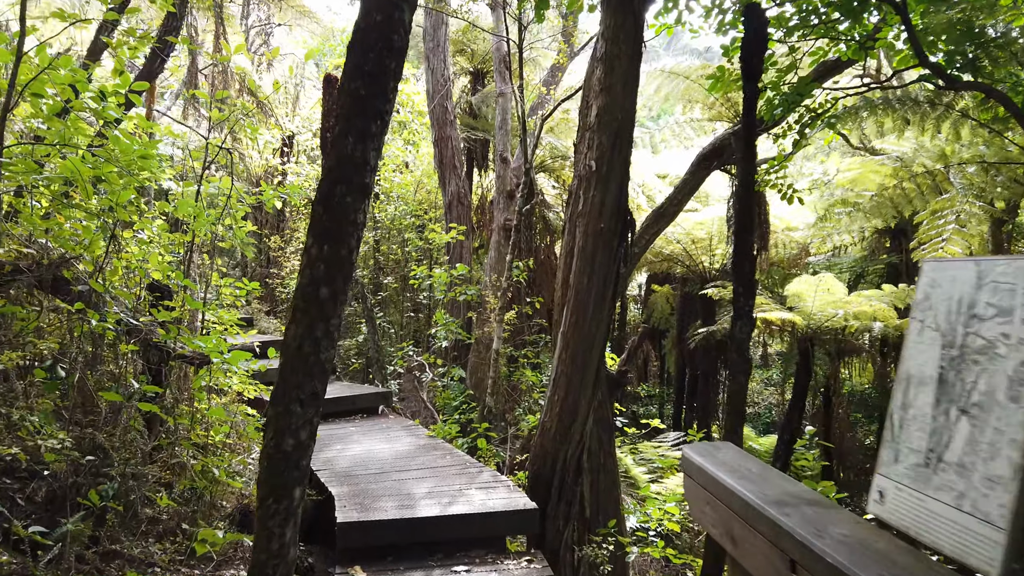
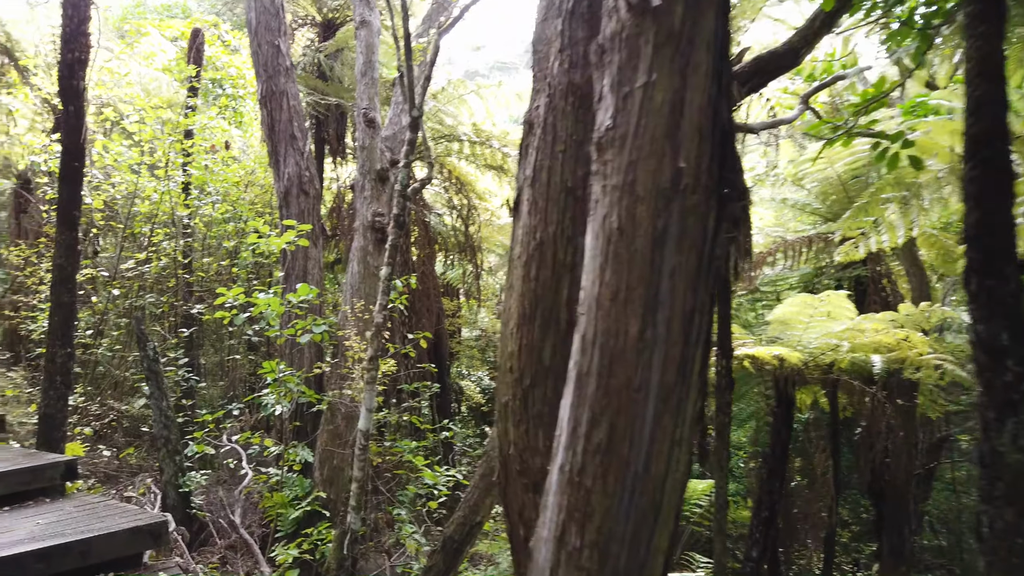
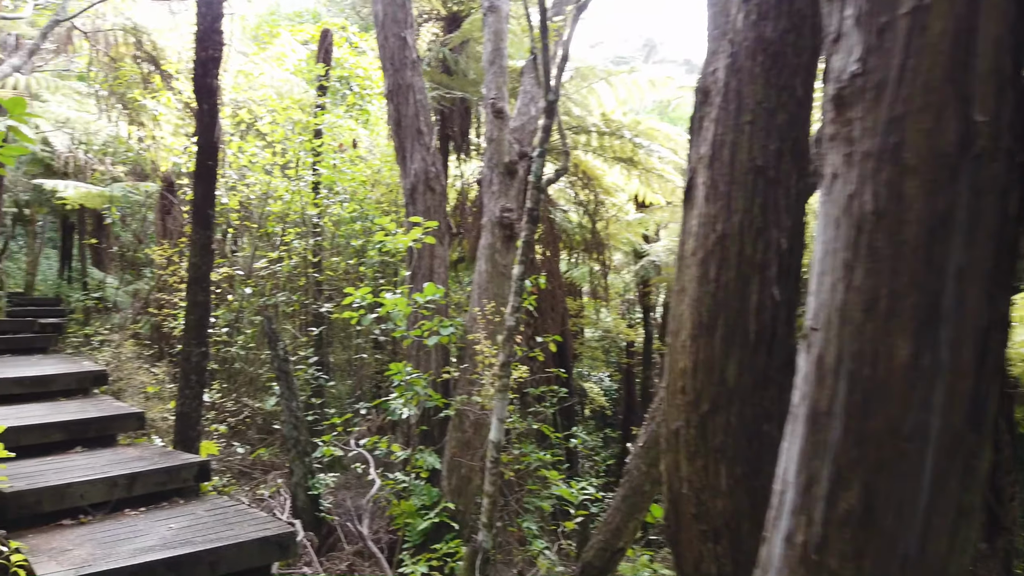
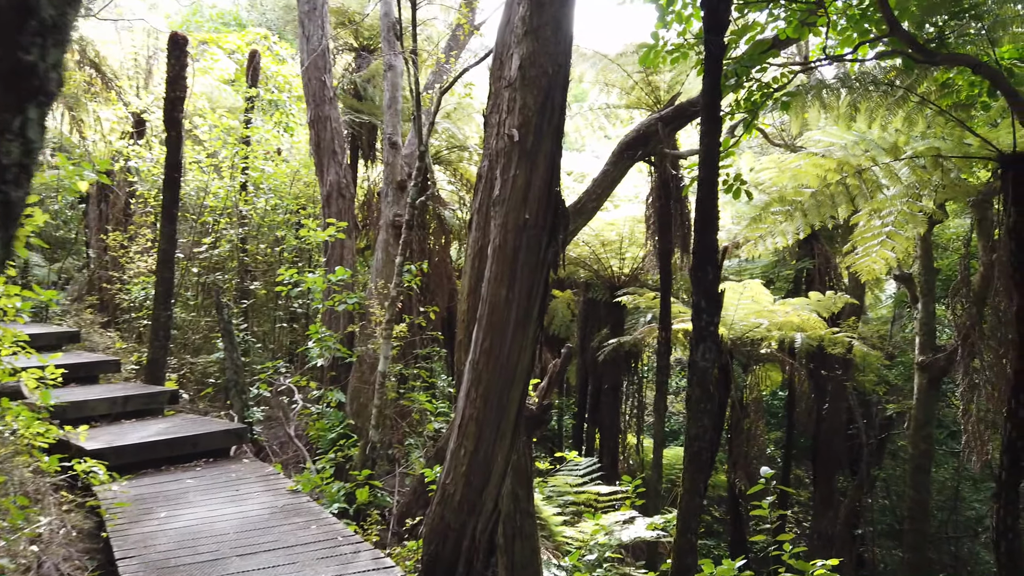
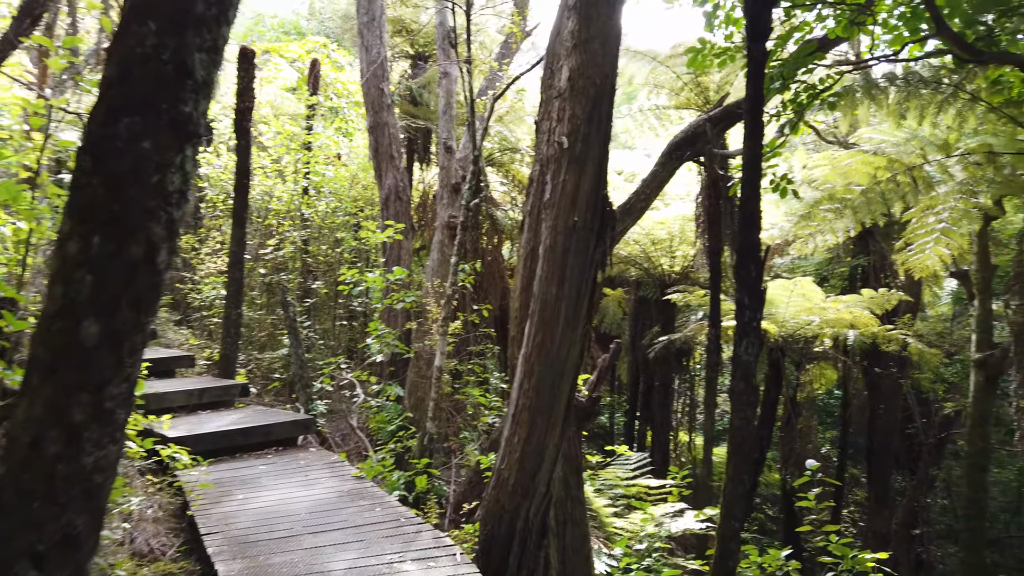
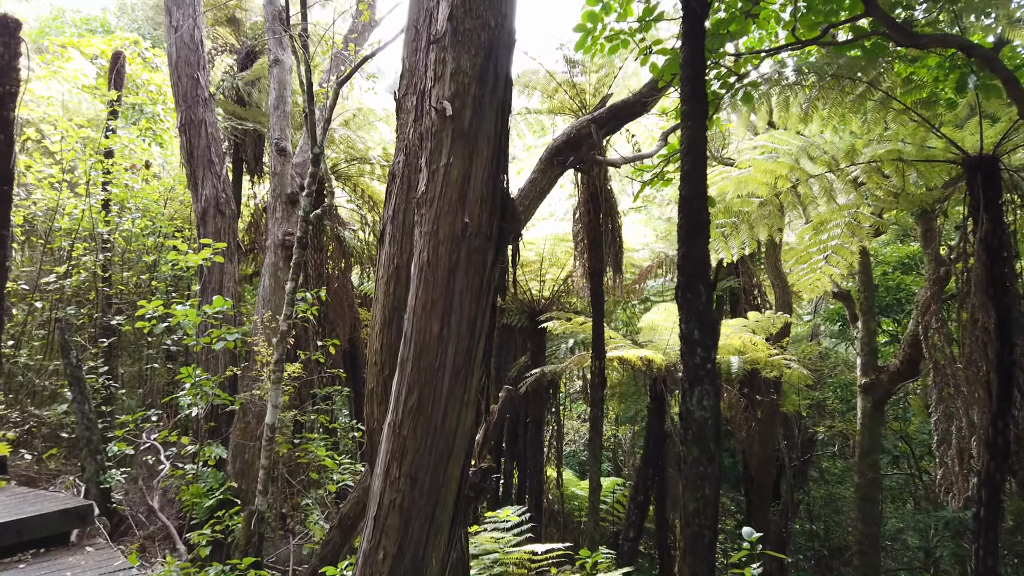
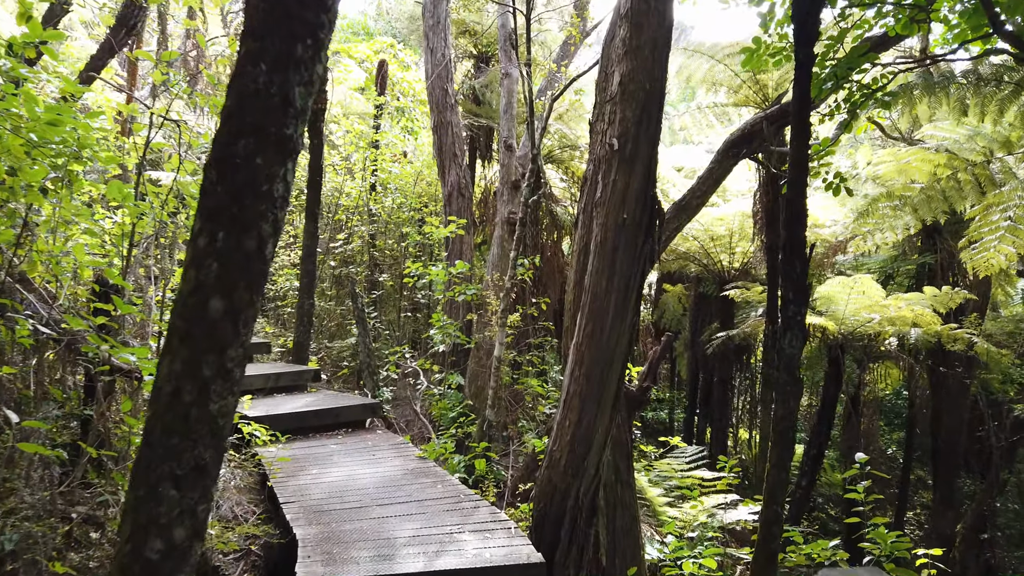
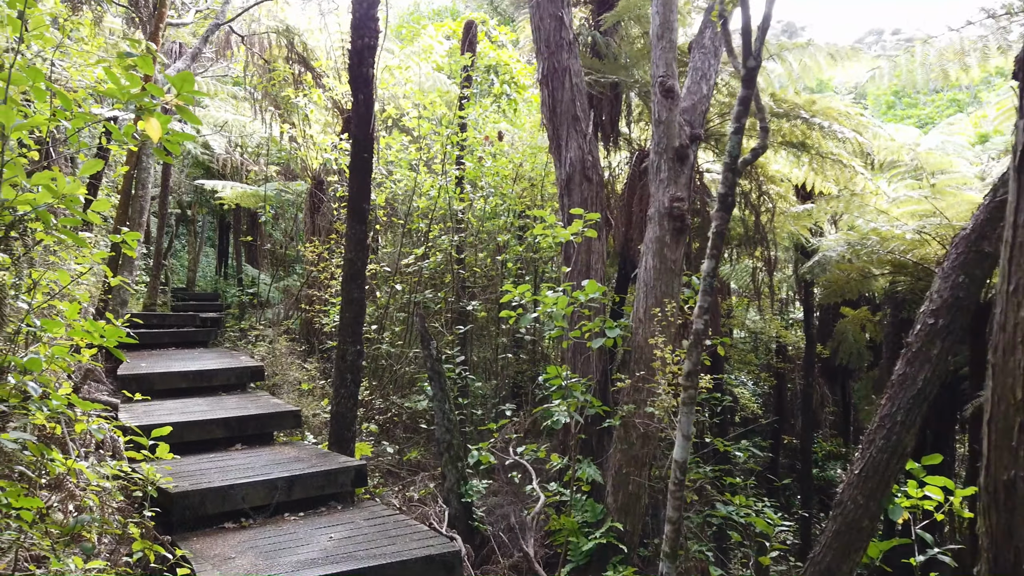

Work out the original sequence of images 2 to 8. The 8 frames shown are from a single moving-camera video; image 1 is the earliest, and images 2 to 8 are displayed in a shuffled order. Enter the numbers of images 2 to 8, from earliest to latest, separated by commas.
7, 5, 4, 6, 2, 3, 8
